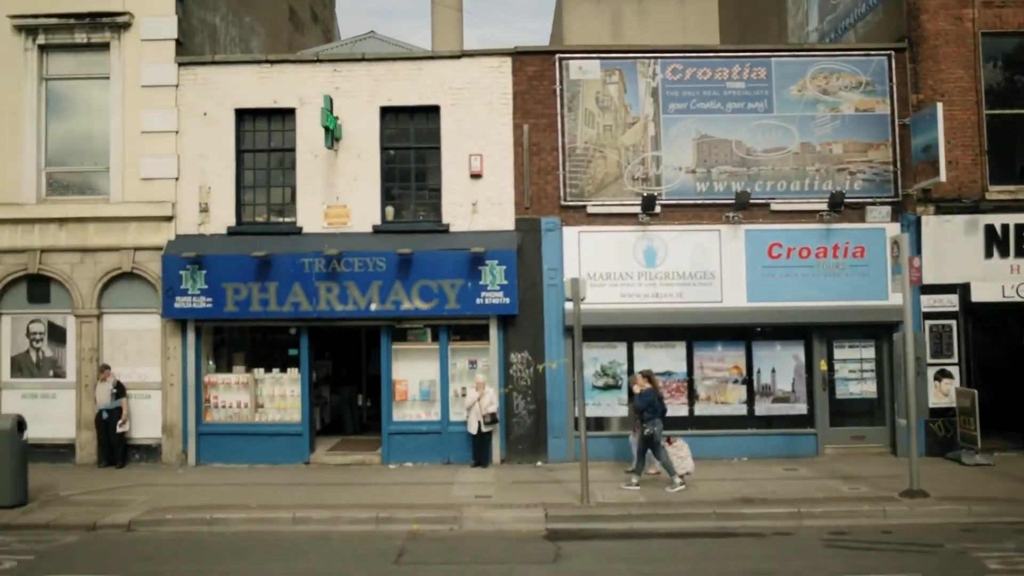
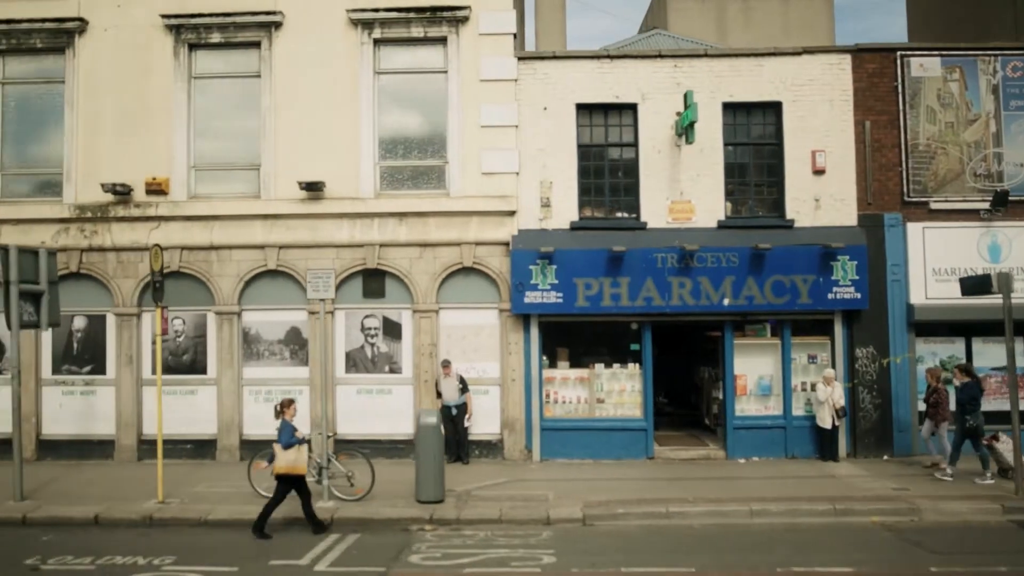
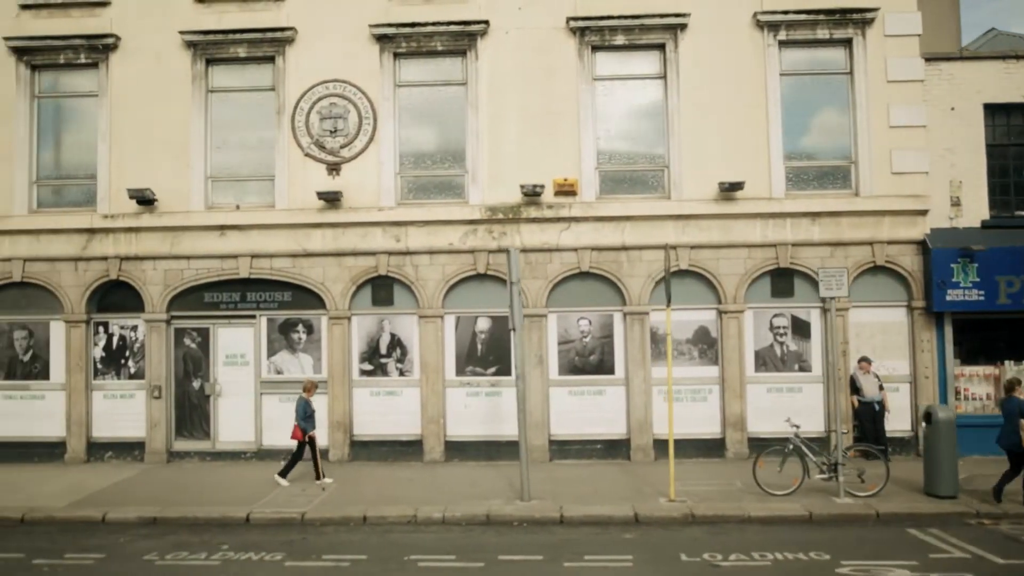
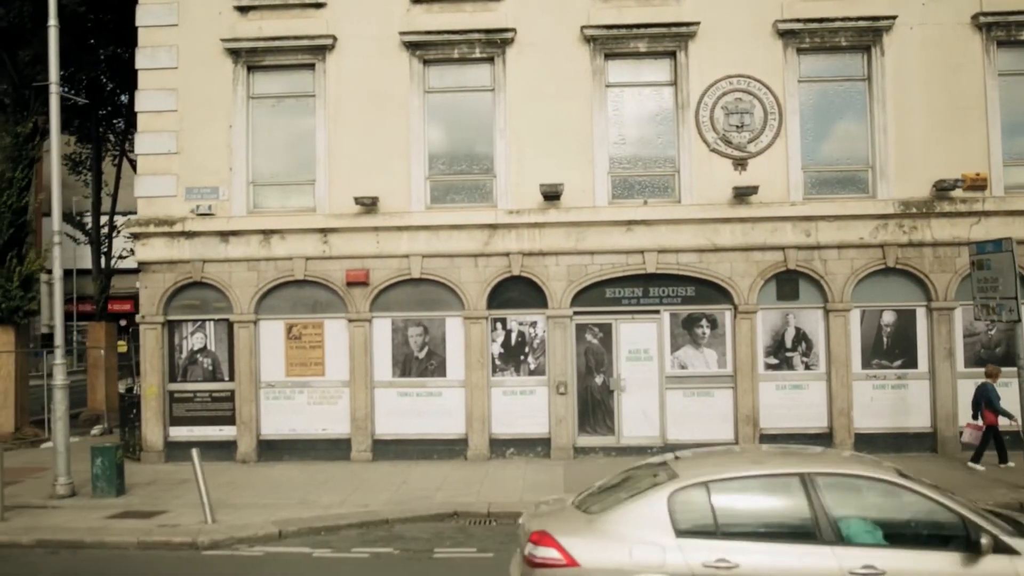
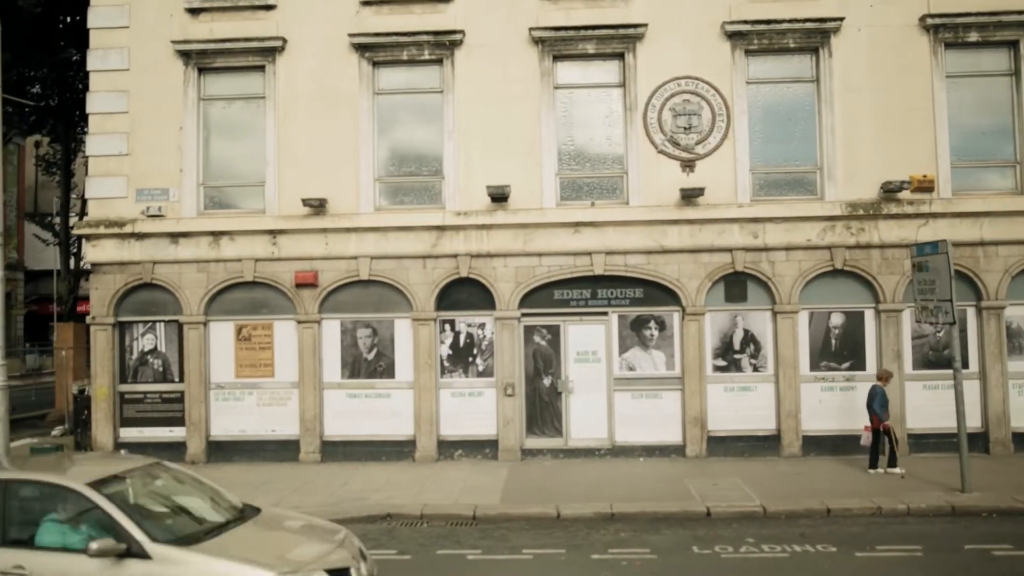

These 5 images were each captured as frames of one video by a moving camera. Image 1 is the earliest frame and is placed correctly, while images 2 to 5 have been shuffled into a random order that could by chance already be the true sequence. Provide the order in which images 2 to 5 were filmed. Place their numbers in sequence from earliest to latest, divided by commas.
2, 3, 5, 4
